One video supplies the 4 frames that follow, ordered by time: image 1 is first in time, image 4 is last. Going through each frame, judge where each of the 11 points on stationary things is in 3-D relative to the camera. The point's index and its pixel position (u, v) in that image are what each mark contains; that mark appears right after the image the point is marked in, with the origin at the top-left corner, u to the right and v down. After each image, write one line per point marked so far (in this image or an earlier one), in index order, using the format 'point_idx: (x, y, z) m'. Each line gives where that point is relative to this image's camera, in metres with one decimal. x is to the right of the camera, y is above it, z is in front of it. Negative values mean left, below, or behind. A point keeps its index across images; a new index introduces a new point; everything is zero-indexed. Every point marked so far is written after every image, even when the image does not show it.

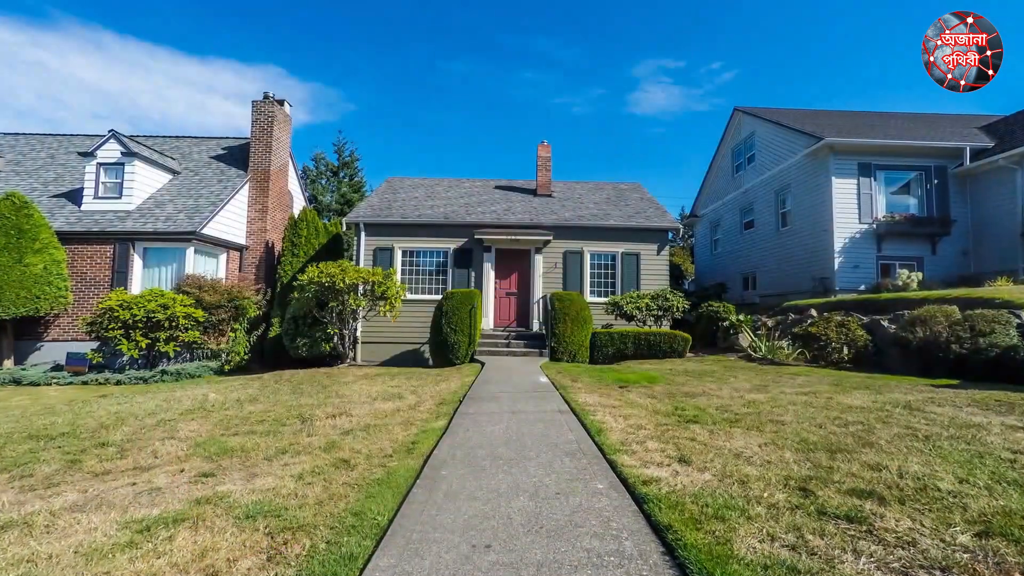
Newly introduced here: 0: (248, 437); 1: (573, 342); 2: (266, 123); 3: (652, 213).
0: (-2.1, -1.2, +3.5) m
1: (+1.4, -1.2, +9.9) m
2: (-7.6, +5.1, +13.8) m
3: (+4.0, +2.2, +12.8) m
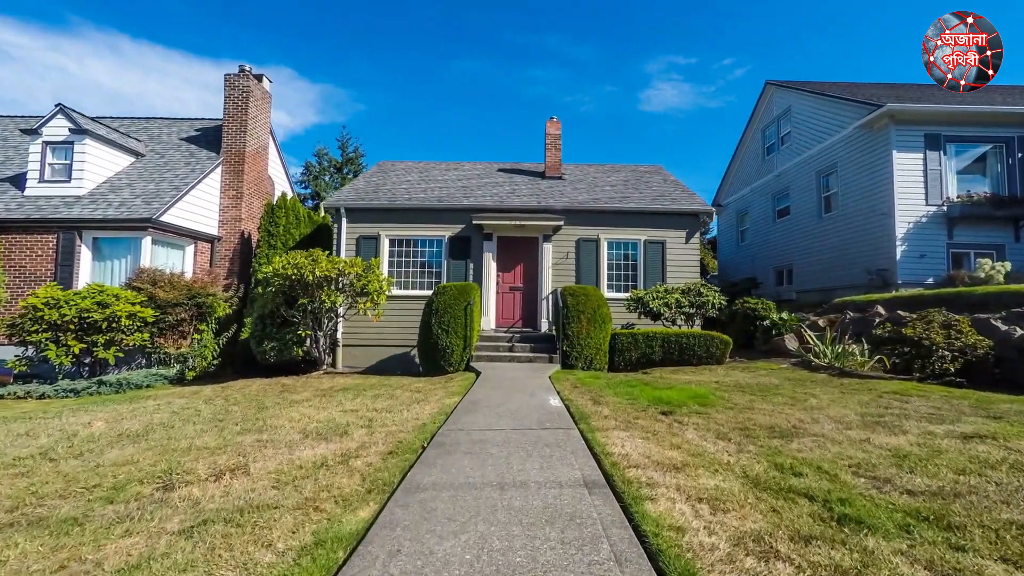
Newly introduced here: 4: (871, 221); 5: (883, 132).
0: (-2.2, -1.1, +1.9) m
1: (+1.4, -1.1, +8.2) m
2: (-7.5, +5.2, +12.3) m
3: (+4.2, +2.3, +11.1) m
4: (+8.9, +1.7, +11.0) m
5: (+8.9, +3.8, +10.7) m
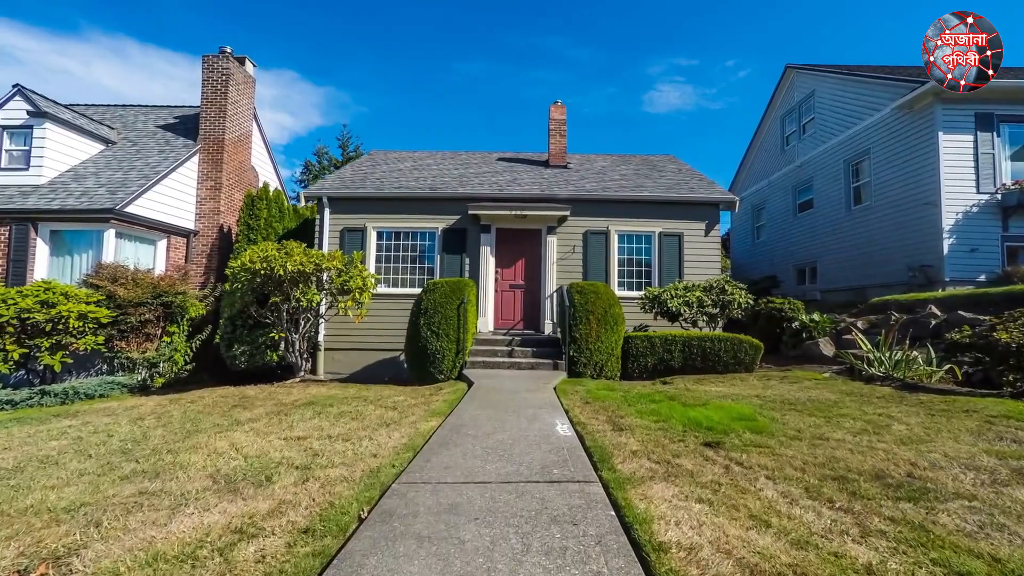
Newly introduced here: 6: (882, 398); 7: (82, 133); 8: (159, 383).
0: (-2.2, -1.0, +0.9) m
1: (+1.4, -1.0, +7.2) m
2: (-7.5, +5.3, +11.4) m
3: (+4.2, +2.4, +10.1) m
4: (+8.9, +1.7, +9.9) m
5: (+8.9, +3.8, +9.6) m
6: (+3.7, -1.1, +4.5) m
7: (-10.3, +3.7, +10.6) m
8: (-6.5, -1.7, +8.1) m
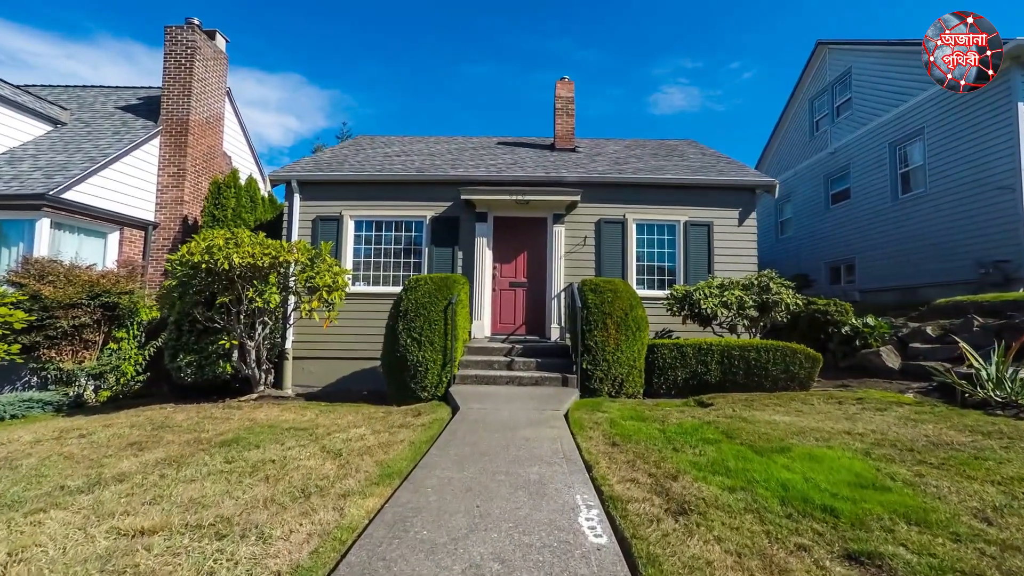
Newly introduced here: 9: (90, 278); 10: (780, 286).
0: (-2.3, -1.0, -0.4) m
1: (+1.4, -1.0, +5.8) m
2: (-7.5, +5.3, +10.1) m
3: (+4.2, +2.4, +8.7) m
4: (+8.9, +1.7, +8.4) m
5: (+8.9, +3.8, +8.2) m
6: (+3.7, -1.1, +3.1) m
7: (-10.2, +3.7, +9.3) m
8: (-6.5, -1.7, +6.8) m
9: (-6.8, +0.2, +7.1) m
10: (+4.1, 0.0, +6.9) m
